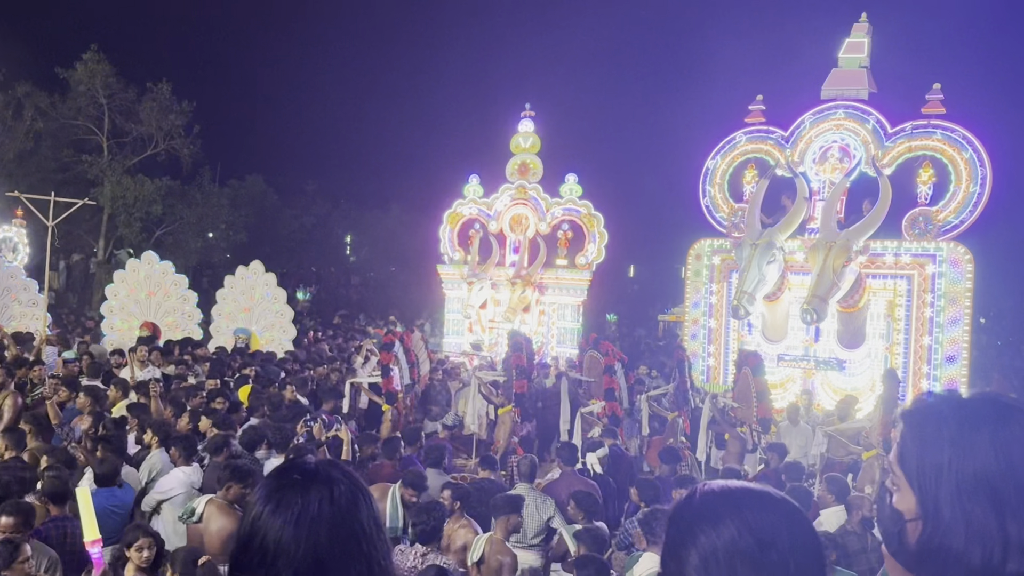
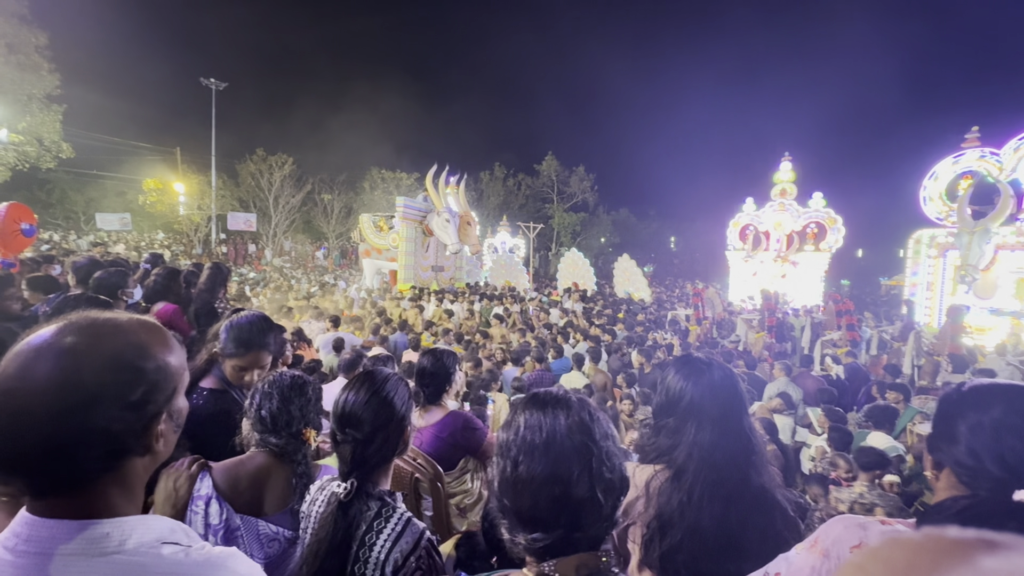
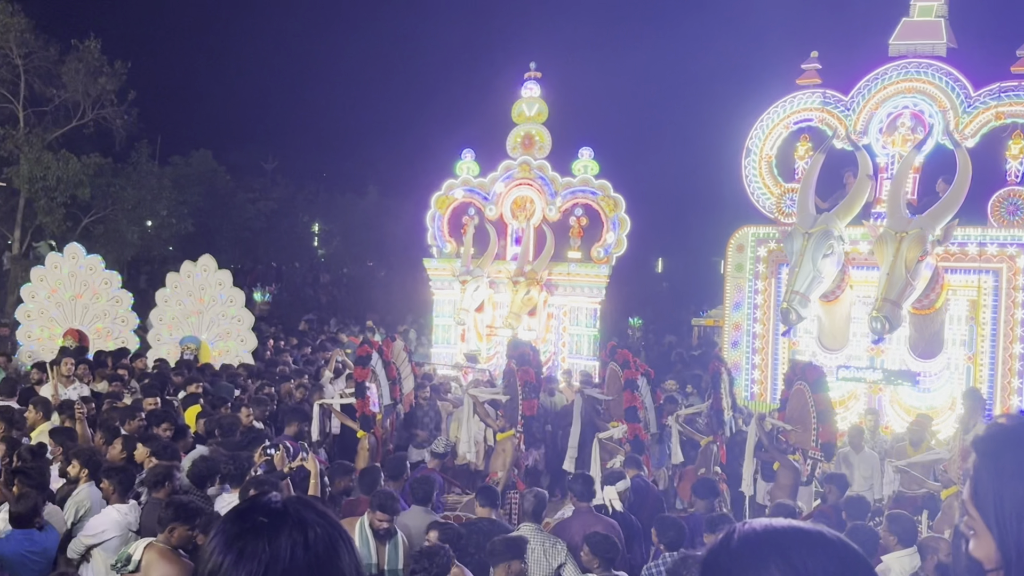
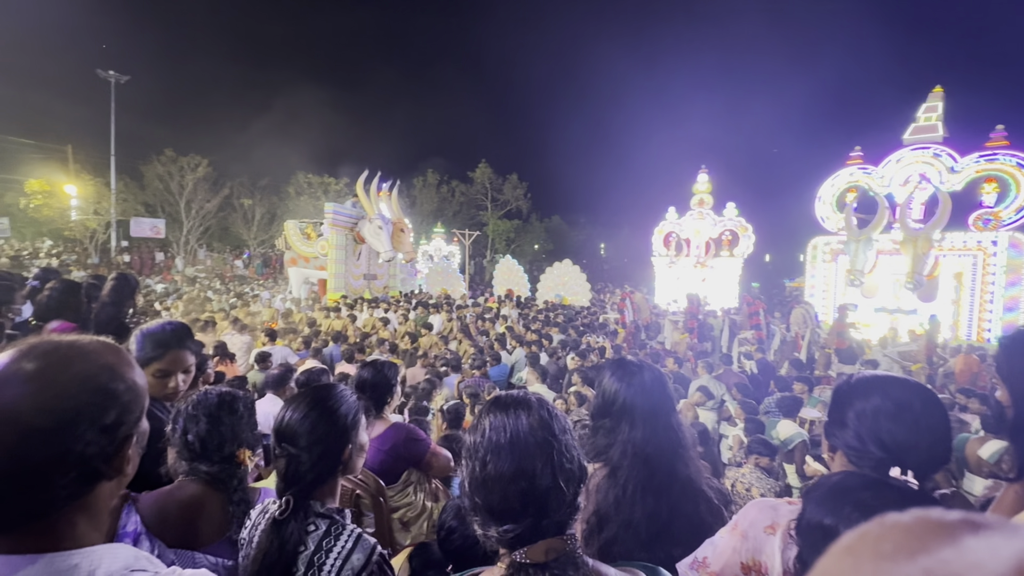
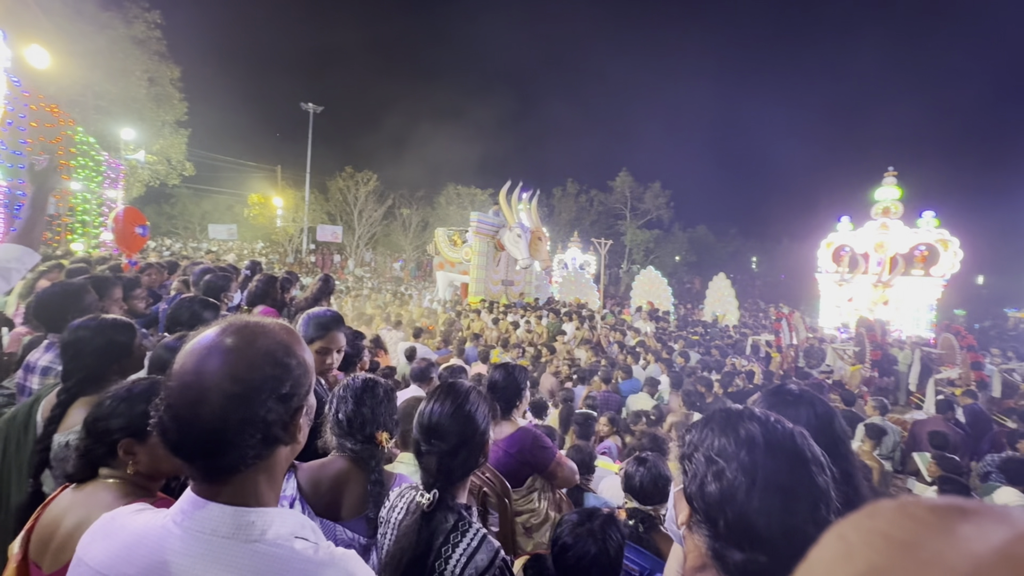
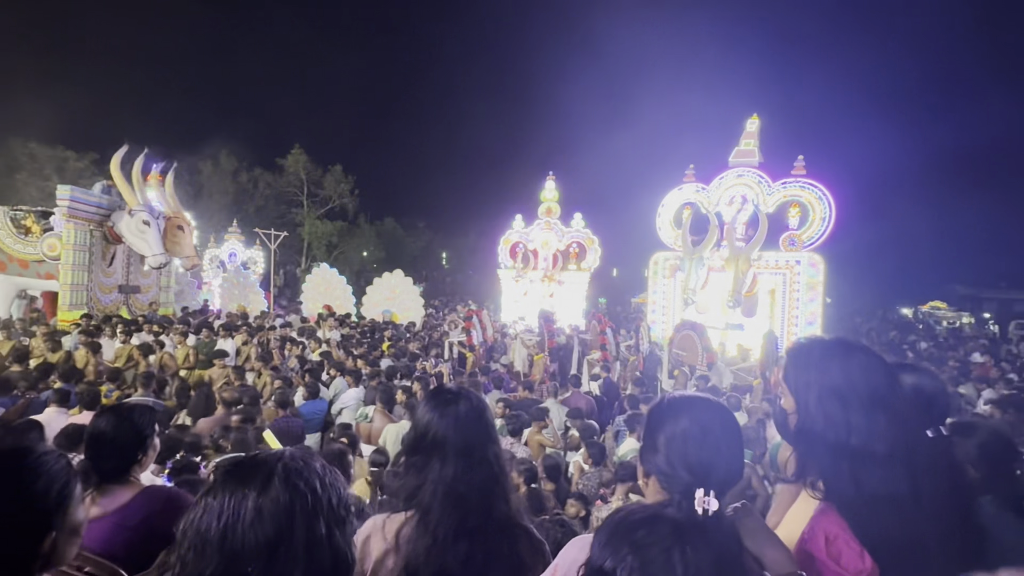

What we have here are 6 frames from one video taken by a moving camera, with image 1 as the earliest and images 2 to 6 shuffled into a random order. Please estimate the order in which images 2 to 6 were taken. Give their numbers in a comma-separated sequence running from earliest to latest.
3, 6, 4, 2, 5
